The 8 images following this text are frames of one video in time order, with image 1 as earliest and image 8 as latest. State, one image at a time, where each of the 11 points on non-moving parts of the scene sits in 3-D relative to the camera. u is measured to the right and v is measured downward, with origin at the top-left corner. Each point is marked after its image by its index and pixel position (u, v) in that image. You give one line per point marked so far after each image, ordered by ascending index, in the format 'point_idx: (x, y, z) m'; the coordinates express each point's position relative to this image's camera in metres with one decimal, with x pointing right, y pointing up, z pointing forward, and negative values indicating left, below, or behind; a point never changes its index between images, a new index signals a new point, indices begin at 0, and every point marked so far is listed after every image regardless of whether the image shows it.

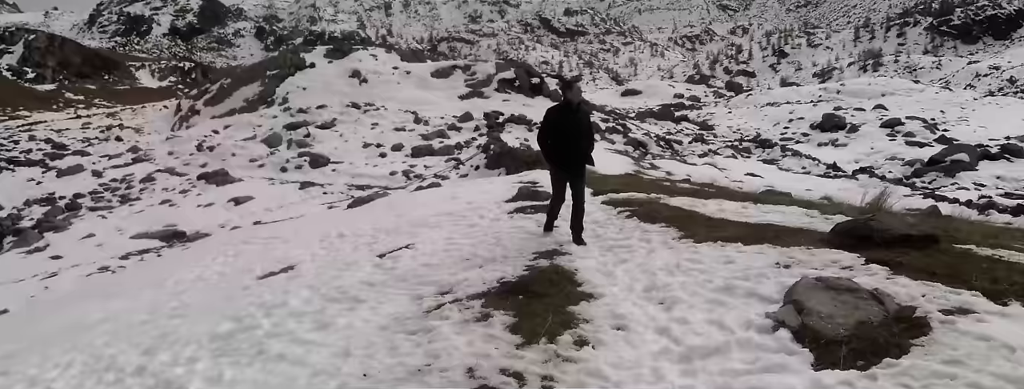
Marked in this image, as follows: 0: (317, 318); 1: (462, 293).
0: (-1.3, -0.8, +4.0) m
1: (-0.2, -0.7, +3.4) m
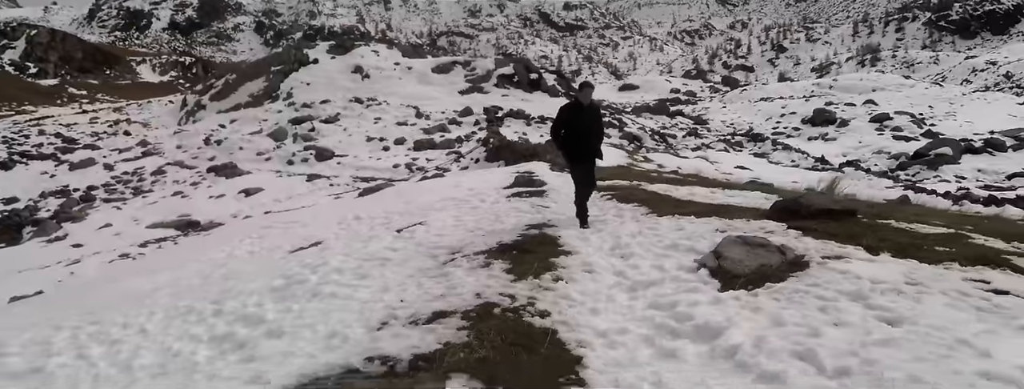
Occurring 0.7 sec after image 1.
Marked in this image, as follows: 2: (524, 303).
0: (-1.3, -0.6, +4.6) m
1: (-0.3, -0.6, +4.0) m
2: (+0.1, -0.7, +3.3) m
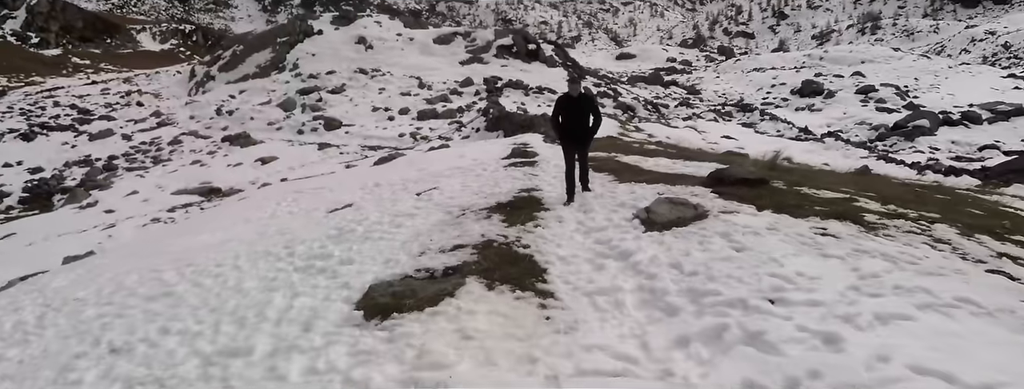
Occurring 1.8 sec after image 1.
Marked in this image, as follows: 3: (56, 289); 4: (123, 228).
0: (-1.4, -0.3, +5.7) m
1: (-0.3, -0.3, +5.1) m
2: (0.0, -0.5, +4.4) m
3: (-4.7, -1.1, +5.1) m
4: (-9.1, -0.8, +11.5) m
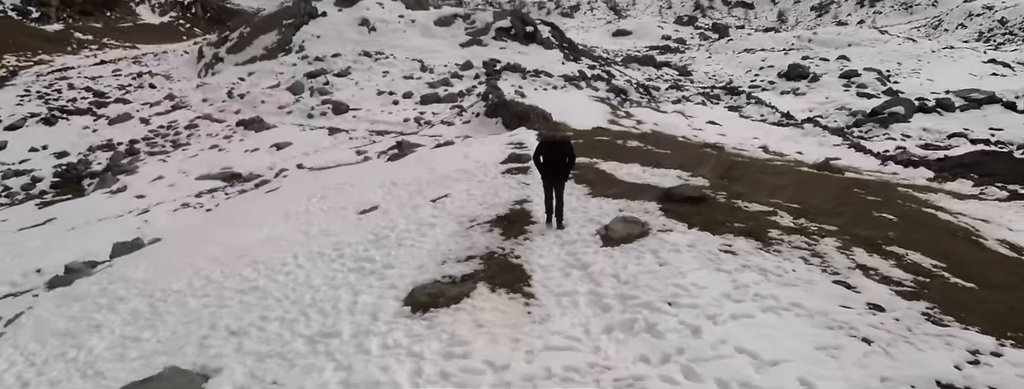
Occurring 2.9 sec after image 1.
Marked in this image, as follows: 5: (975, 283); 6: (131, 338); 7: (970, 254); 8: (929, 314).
0: (-1.4, -0.4, +7.0) m
1: (-0.4, -0.4, +6.4) m
2: (0.0, -0.6, +5.7) m
3: (-4.8, -1.2, +6.4) m
4: (-9.2, -0.5, +12.8) m
5: (+4.6, -1.0, +4.9) m
6: (-3.6, -1.5, +4.8) m
7: (+5.7, -0.8, +6.1) m
8: (+3.3, -1.0, +3.9) m
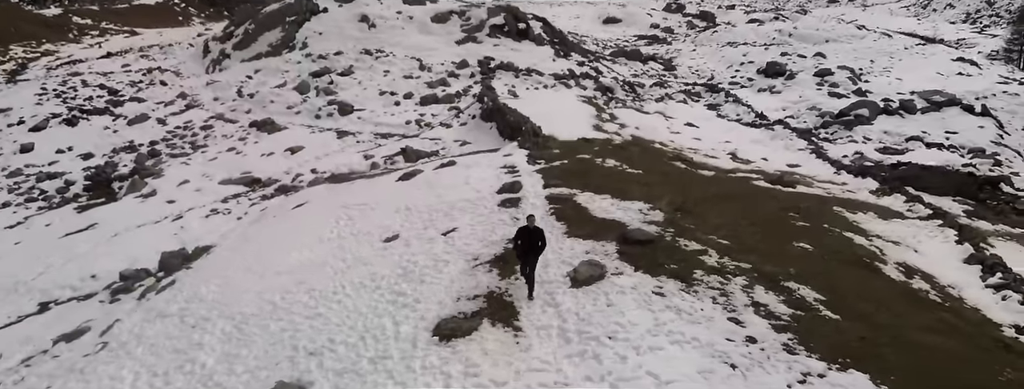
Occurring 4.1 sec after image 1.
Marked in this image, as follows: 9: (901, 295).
0: (-1.5, -0.9, +8.8) m
1: (-0.5, -1.0, +8.2) m
2: (-0.1, -1.3, +7.5) m
3: (-4.9, -1.8, +8.2) m
4: (-9.4, -0.7, +14.4) m
5: (+4.5, -1.7, +6.8) m
6: (-3.7, -2.2, +6.6) m
7: (+5.6, -1.5, +8.0) m
8: (+3.3, -1.8, +5.8) m
9: (+6.4, -1.7, +8.1) m
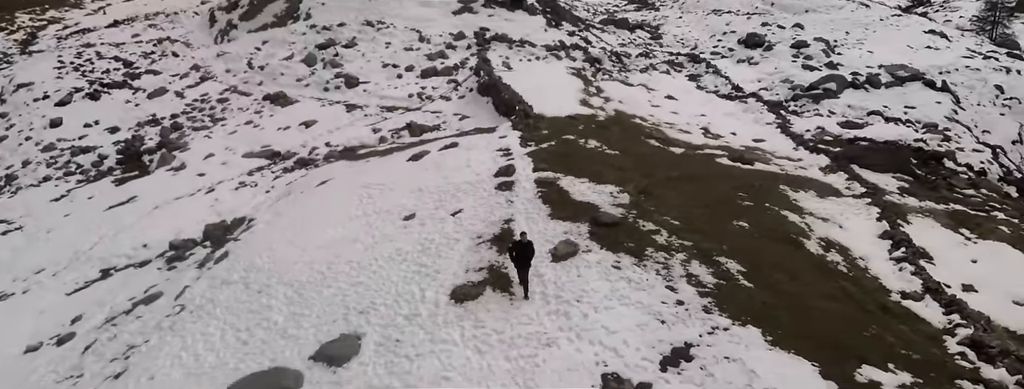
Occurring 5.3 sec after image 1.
0: (-1.7, -0.7, +10.8) m
1: (-0.6, -0.8, +10.3) m
2: (-0.2, -1.1, +9.7) m
3: (-5.0, -1.6, +10.3) m
4: (-9.6, +0.2, +16.3) m
5: (+4.4, -1.6, +9.0) m
6: (-3.8, -2.1, +8.7) m
7: (+5.5, -1.3, +10.2) m
8: (+3.2, -1.8, +8.1) m
9: (+6.3, -1.5, +10.3) m
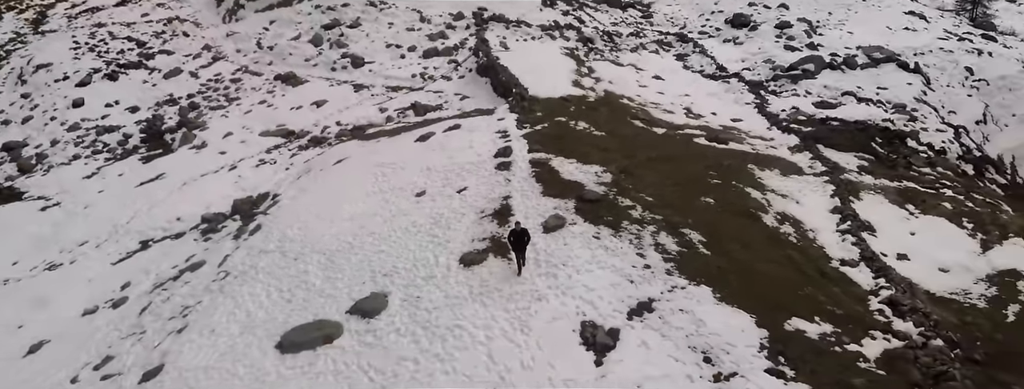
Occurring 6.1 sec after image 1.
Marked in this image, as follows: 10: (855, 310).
0: (-1.7, -0.2, +12.5) m
1: (-0.6, -0.3, +12.0) m
2: (-0.3, -0.7, +11.4) m
3: (-5.0, -1.1, +12.0) m
4: (-9.7, +1.0, +17.8) m
5: (+4.4, -1.2, +10.8) m
6: (-3.8, -1.7, +10.5) m
7: (+5.4, -0.8, +12.0) m
8: (+3.2, -1.5, +9.9) m
9: (+6.2, -1.0, +12.1) m
10: (+7.2, -2.4, +10.3) m
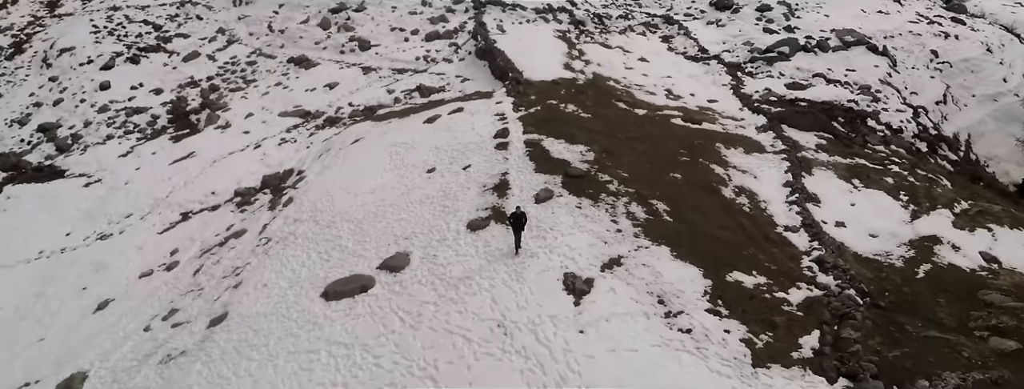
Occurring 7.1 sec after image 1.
0: (-1.8, +0.5, +14.6) m
1: (-0.7, +0.3, +14.2) m
2: (-0.3, -0.1, +13.6) m
3: (-5.1, -0.4, +14.2) m
4: (-9.8, +2.0, +19.8) m
5: (+4.3, -0.7, +13.1) m
6: (-3.9, -1.2, +12.7) m
7: (+5.3, -0.2, +14.2) m
8: (+3.1, -1.0, +12.2) m
9: (+6.1, -0.4, +14.4) m
10: (+7.1, -1.8, +12.7) m
